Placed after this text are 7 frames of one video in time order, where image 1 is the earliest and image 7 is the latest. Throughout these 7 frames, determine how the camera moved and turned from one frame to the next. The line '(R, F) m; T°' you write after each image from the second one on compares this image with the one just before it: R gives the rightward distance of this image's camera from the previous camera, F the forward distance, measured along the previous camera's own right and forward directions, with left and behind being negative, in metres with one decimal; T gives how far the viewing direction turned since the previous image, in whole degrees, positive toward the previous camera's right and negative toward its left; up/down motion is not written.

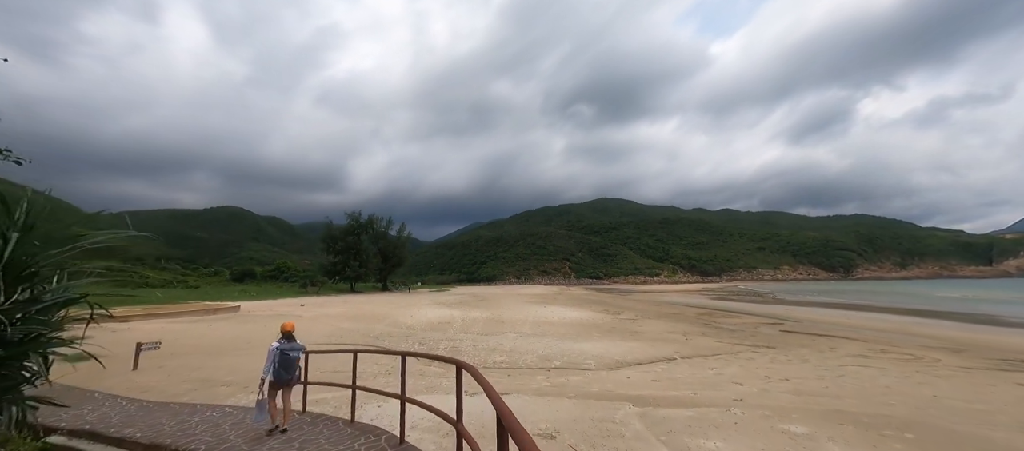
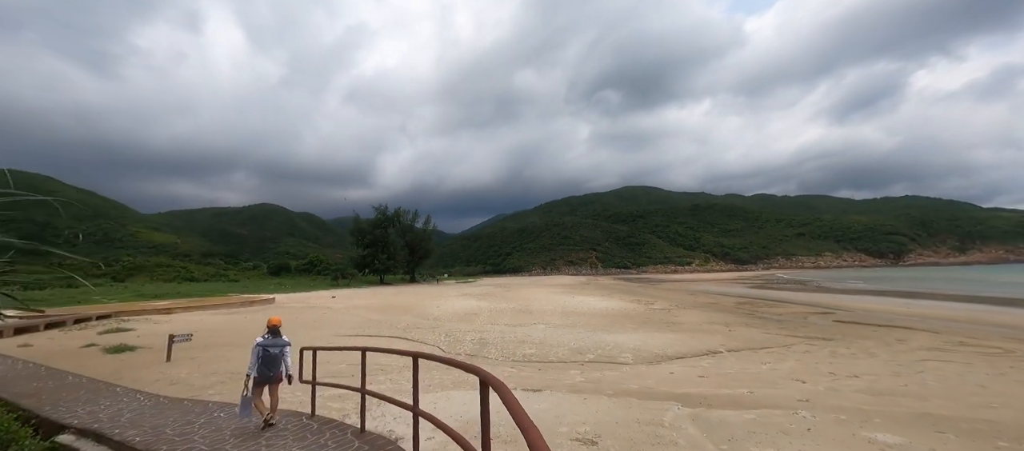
(-0.1, +0.6) m; -4°
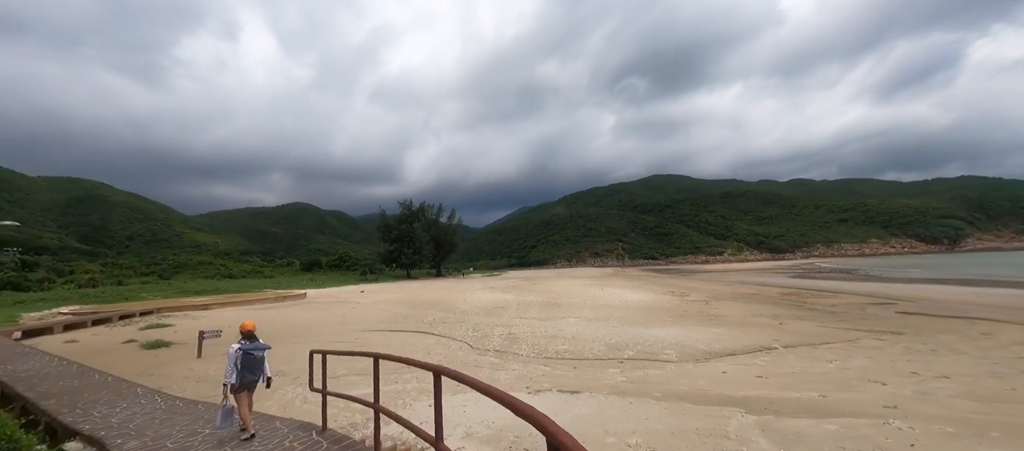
(-0.1, +0.6) m; -4°
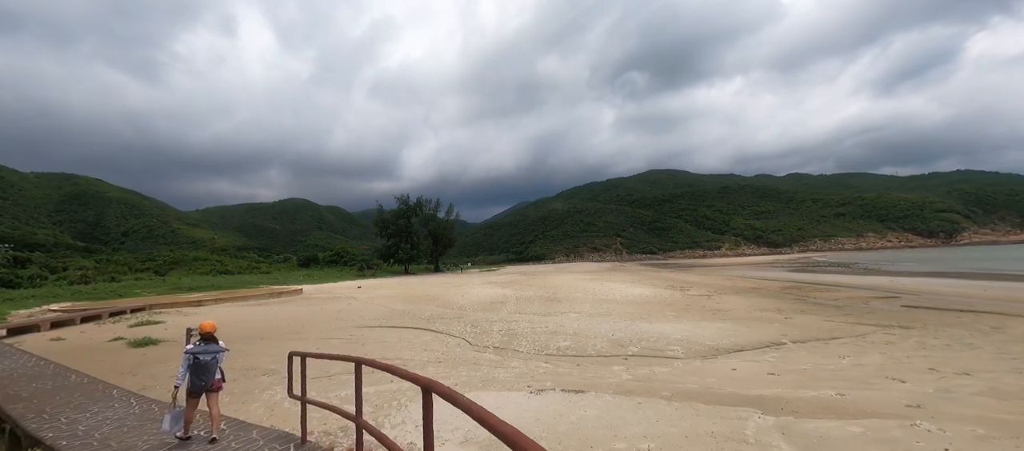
(0.0, +0.4) m; 0°
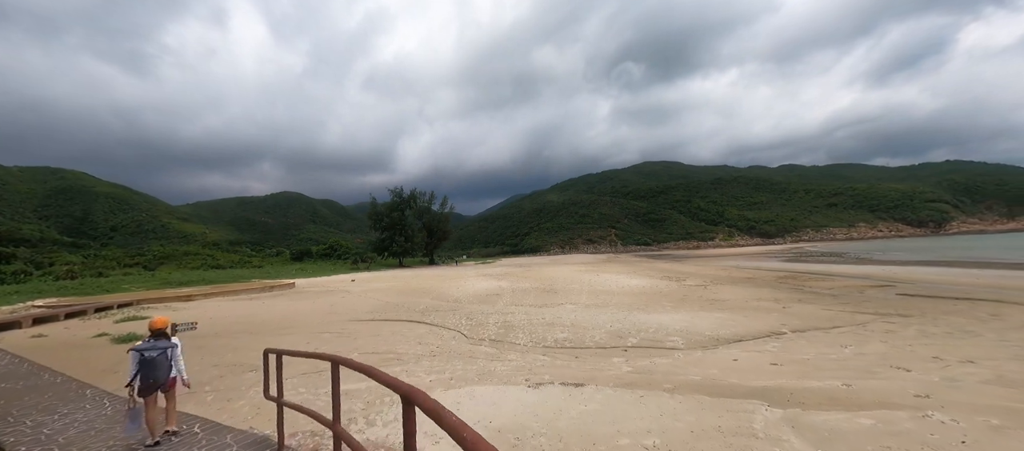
(0.0, +0.3) m; +1°
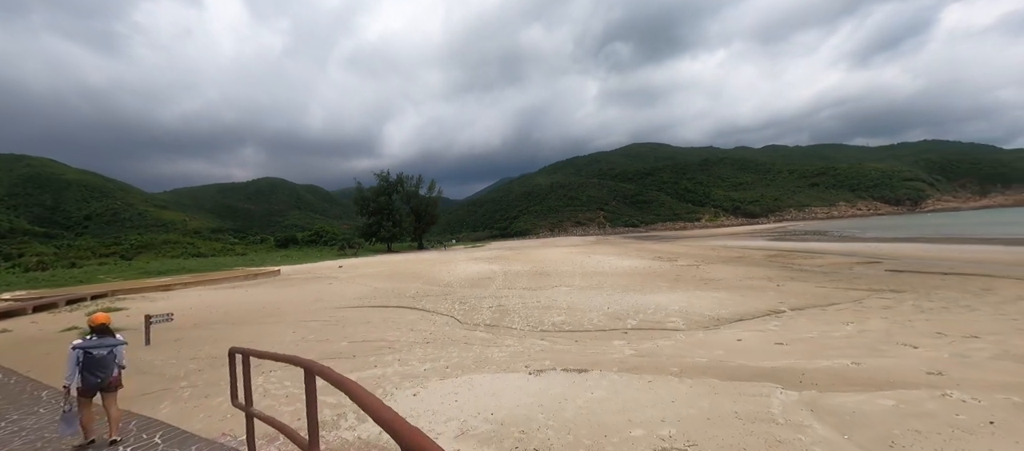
(-0.1, +0.4) m; +2°
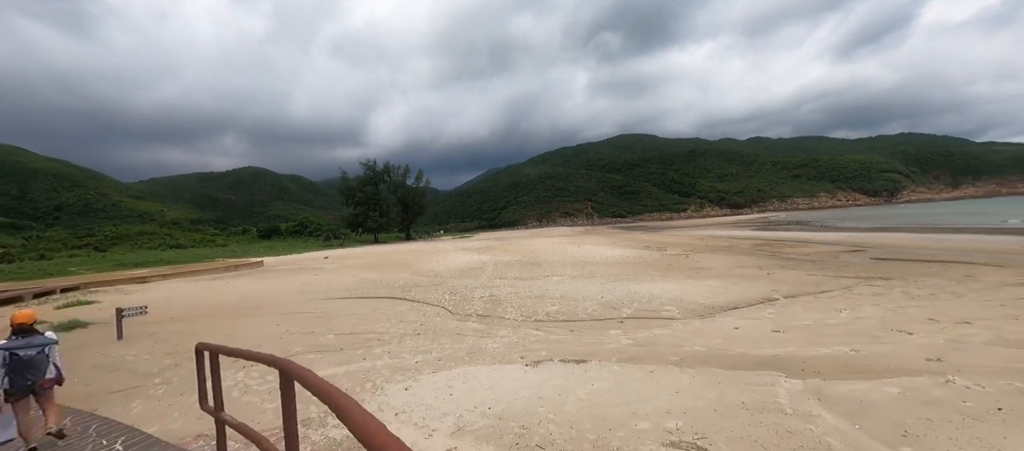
(-0.1, +0.2) m; +2°
